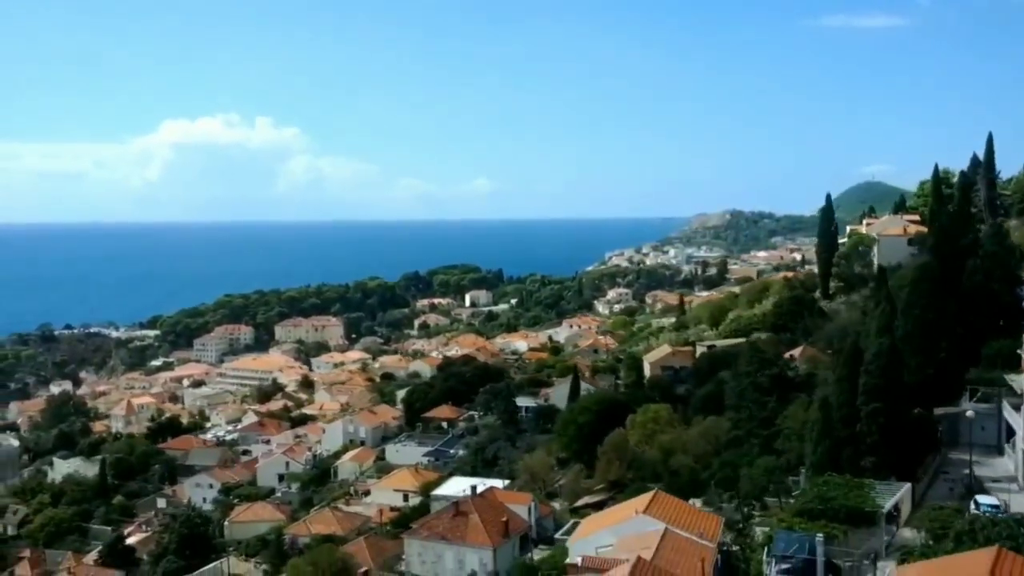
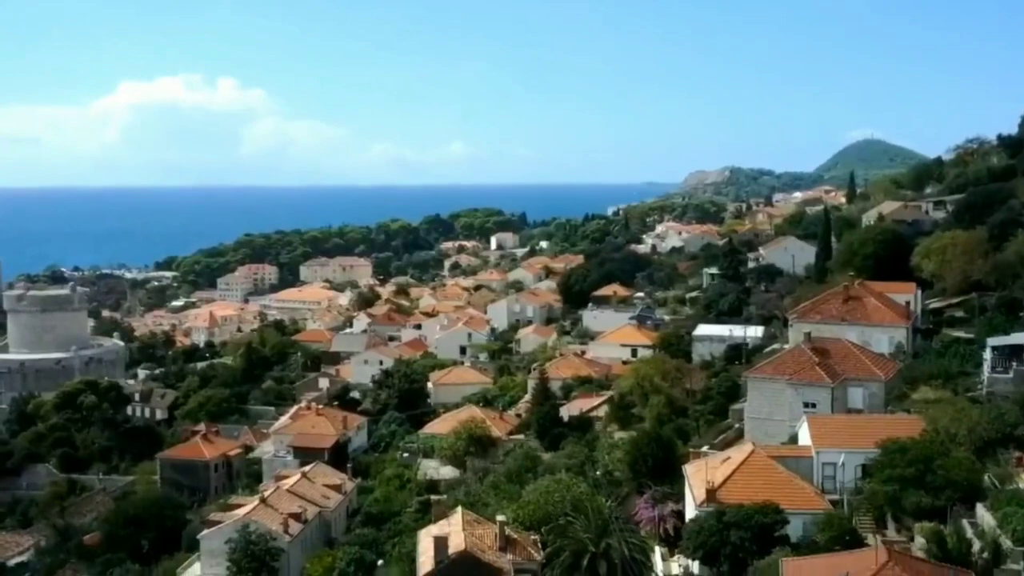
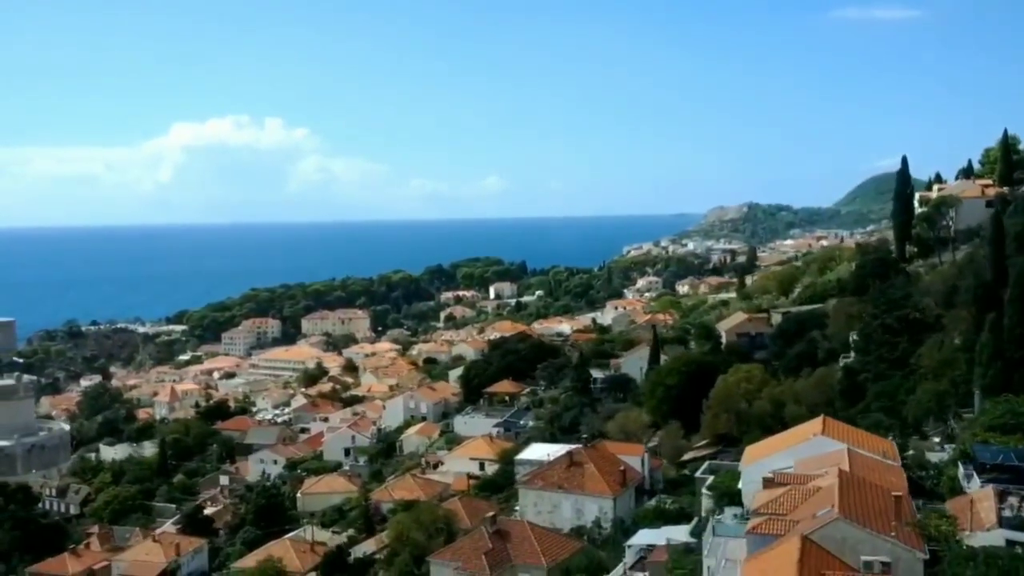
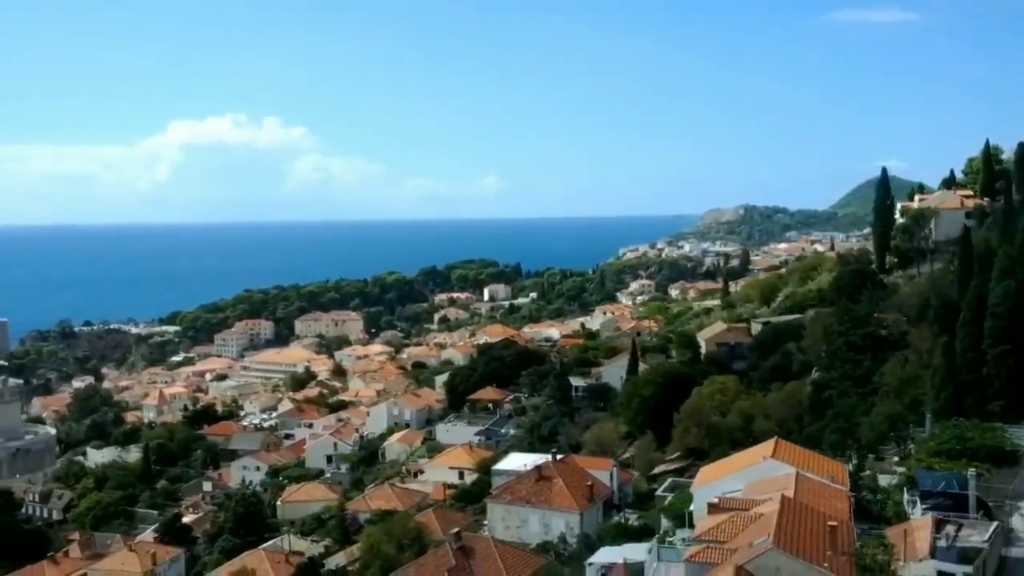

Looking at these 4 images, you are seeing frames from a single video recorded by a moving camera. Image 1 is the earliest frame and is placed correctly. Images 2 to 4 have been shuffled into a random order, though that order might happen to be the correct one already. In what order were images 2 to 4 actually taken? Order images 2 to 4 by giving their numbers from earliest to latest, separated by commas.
4, 3, 2
